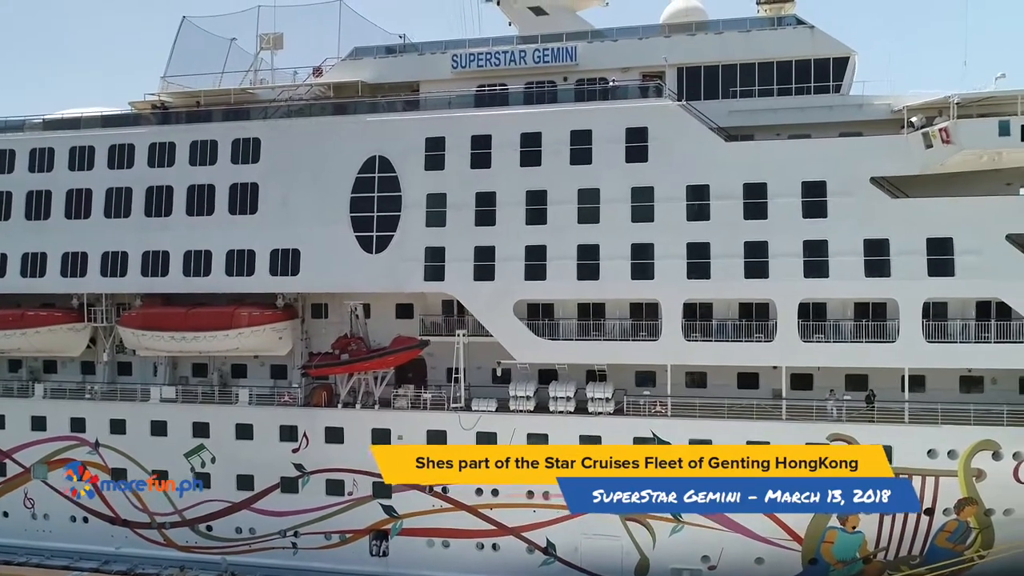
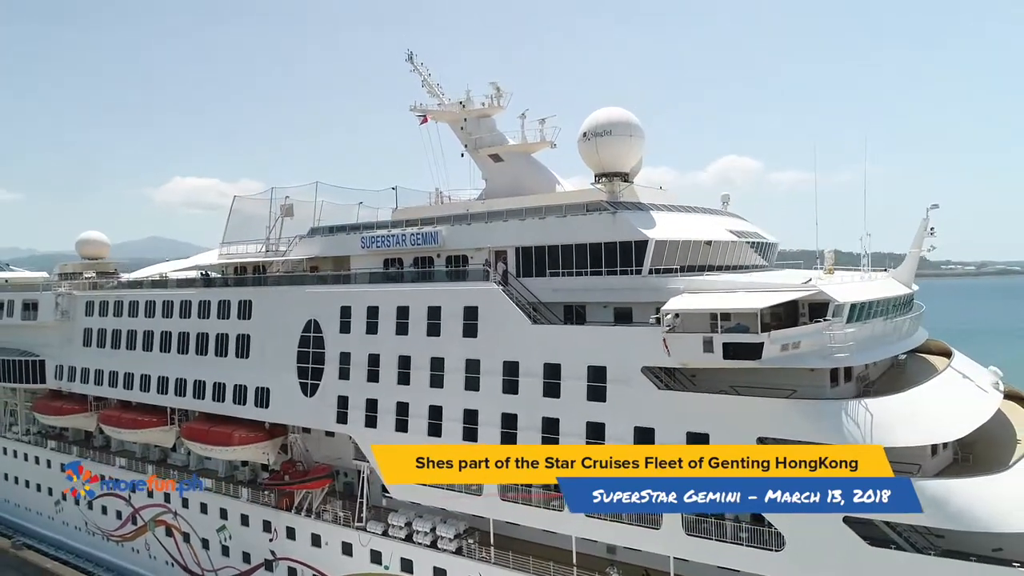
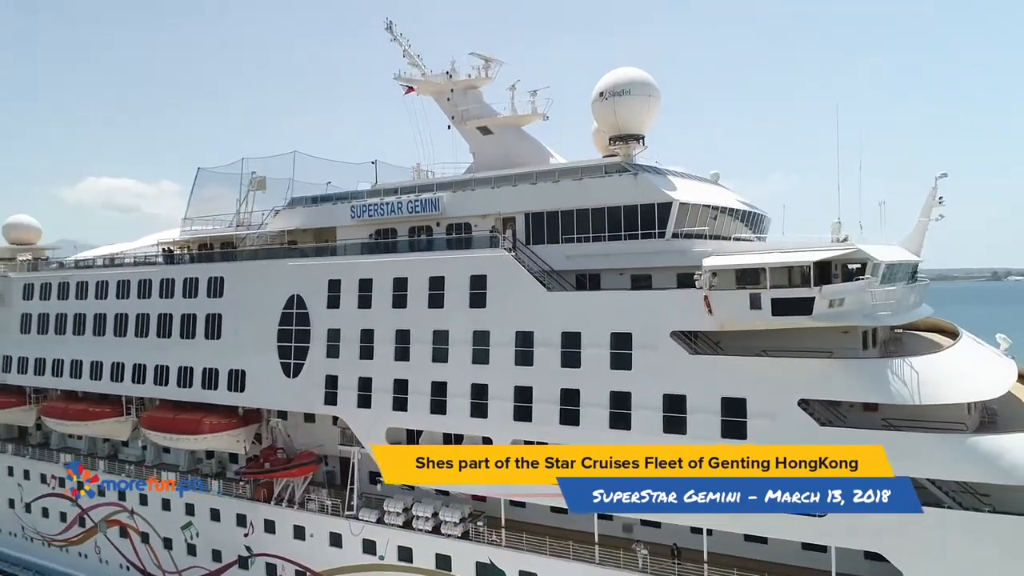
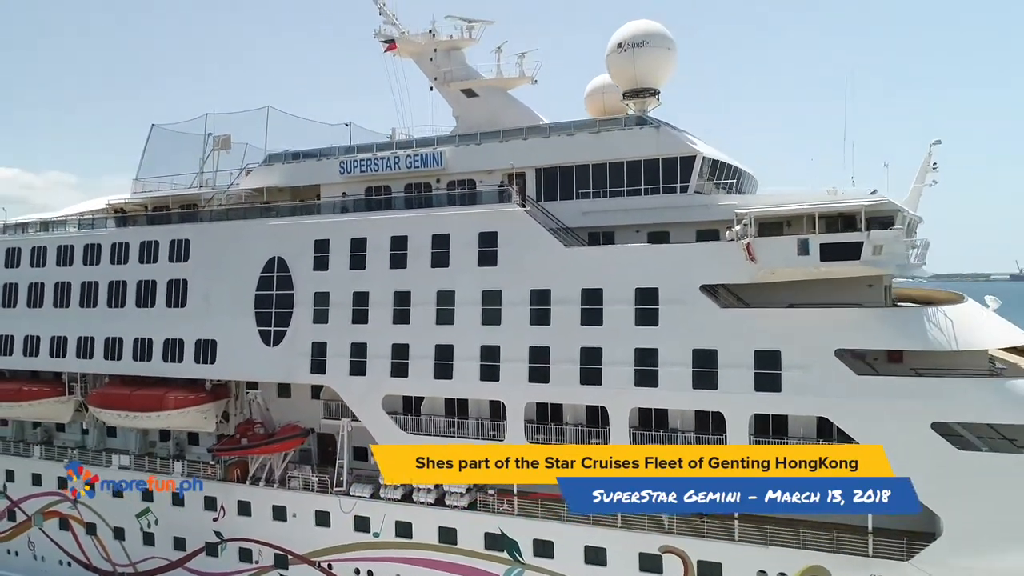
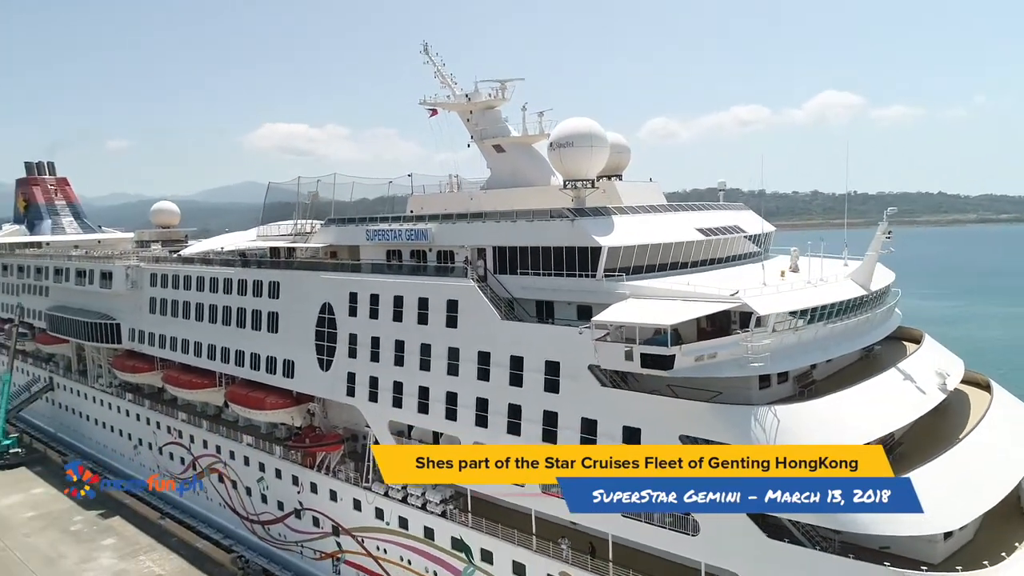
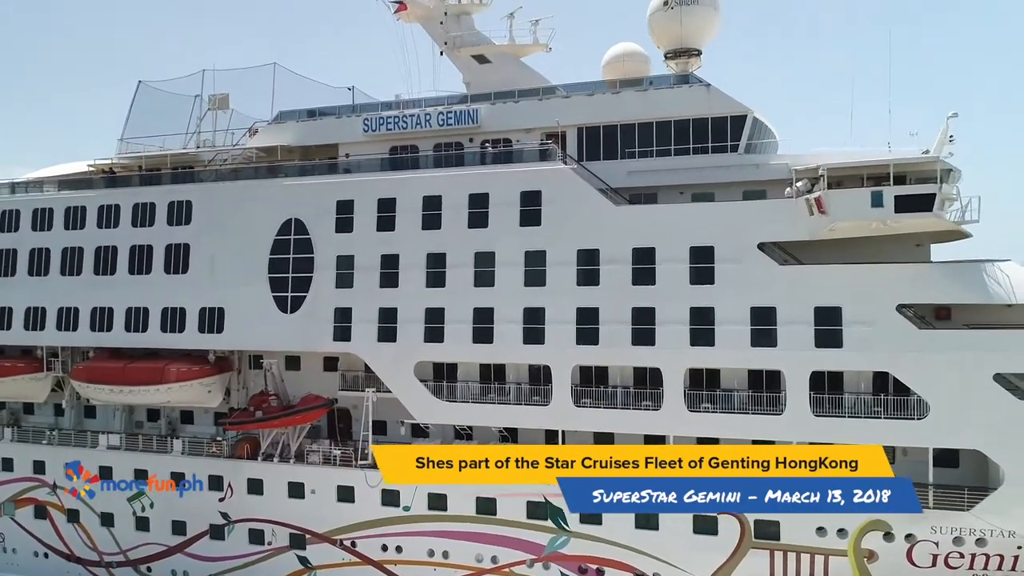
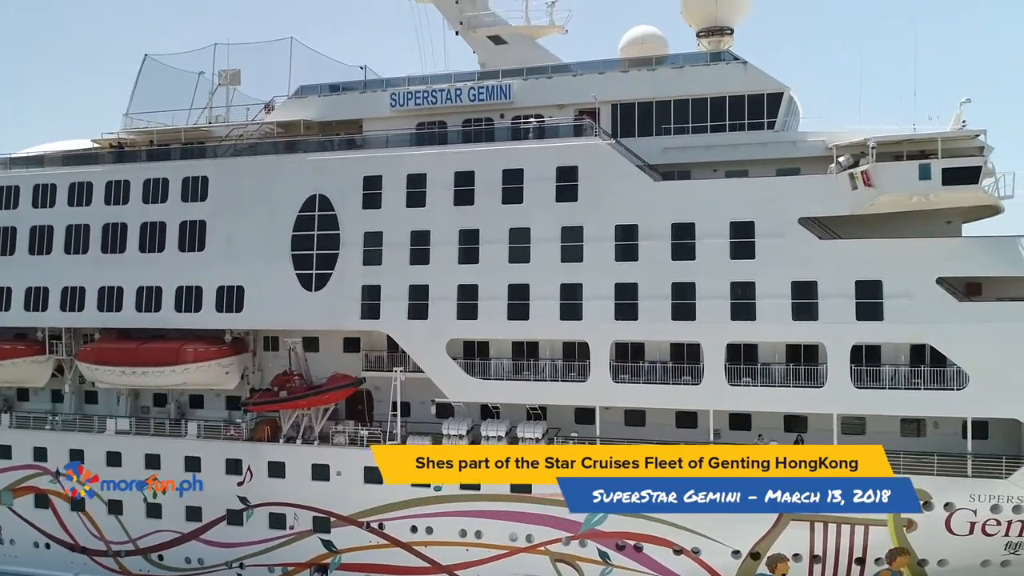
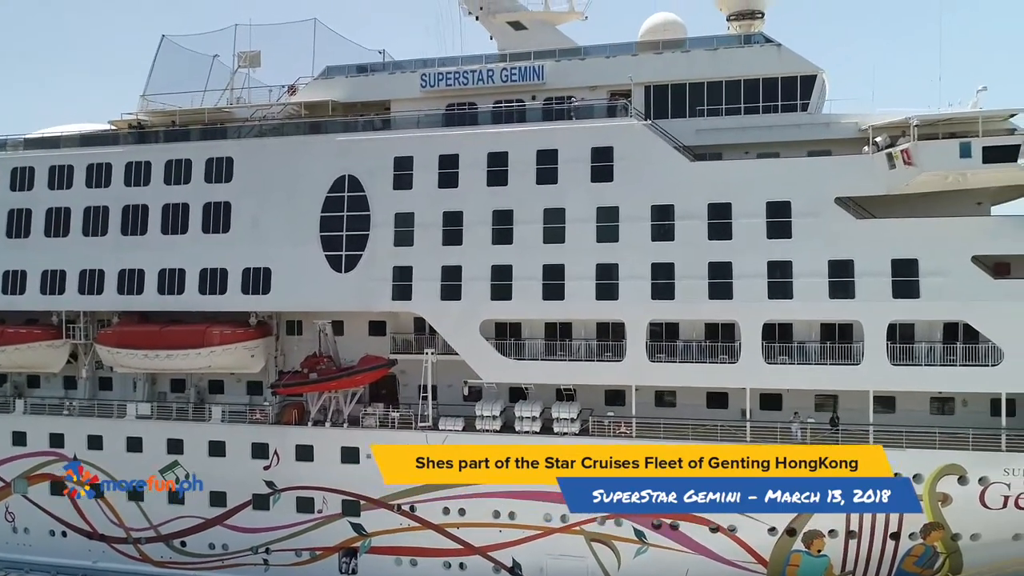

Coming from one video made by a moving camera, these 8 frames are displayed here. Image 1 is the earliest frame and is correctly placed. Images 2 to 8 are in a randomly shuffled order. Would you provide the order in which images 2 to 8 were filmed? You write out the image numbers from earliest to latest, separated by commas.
8, 7, 6, 4, 3, 2, 5
